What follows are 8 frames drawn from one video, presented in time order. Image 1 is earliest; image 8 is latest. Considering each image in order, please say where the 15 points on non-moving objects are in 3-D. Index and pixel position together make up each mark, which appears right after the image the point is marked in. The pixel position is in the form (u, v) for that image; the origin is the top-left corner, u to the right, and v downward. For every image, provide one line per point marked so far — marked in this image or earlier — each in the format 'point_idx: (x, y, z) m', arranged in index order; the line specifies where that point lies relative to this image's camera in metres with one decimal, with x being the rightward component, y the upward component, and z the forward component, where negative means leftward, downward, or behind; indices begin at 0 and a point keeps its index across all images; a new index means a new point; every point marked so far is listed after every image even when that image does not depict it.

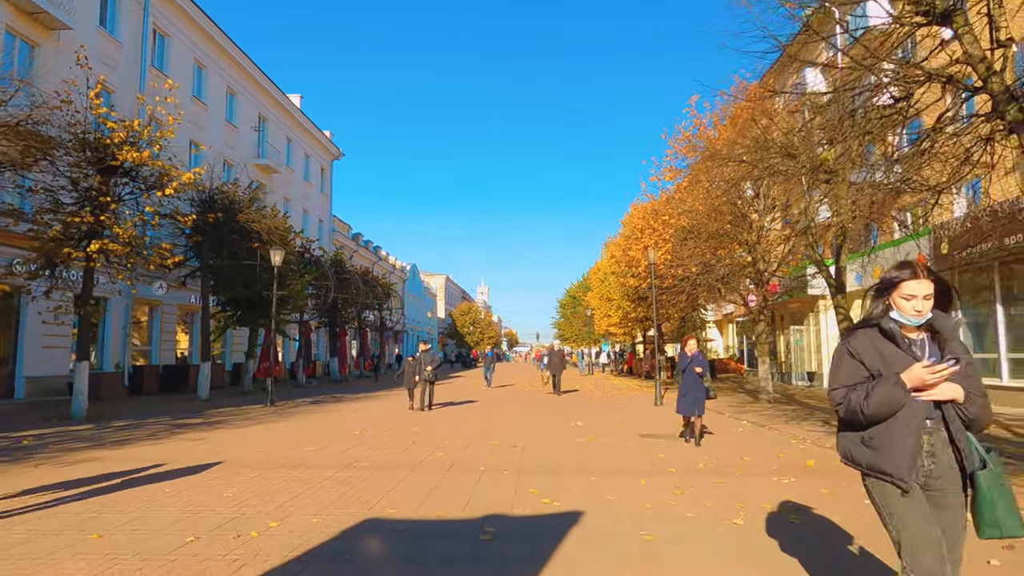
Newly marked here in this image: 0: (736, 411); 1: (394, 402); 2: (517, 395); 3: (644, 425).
0: (+5.6, -3.0, +16.4) m
1: (-3.5, -3.4, +19.9) m
2: (+0.2, -3.2, +19.6) m
3: (+2.6, -2.7, +12.8) m
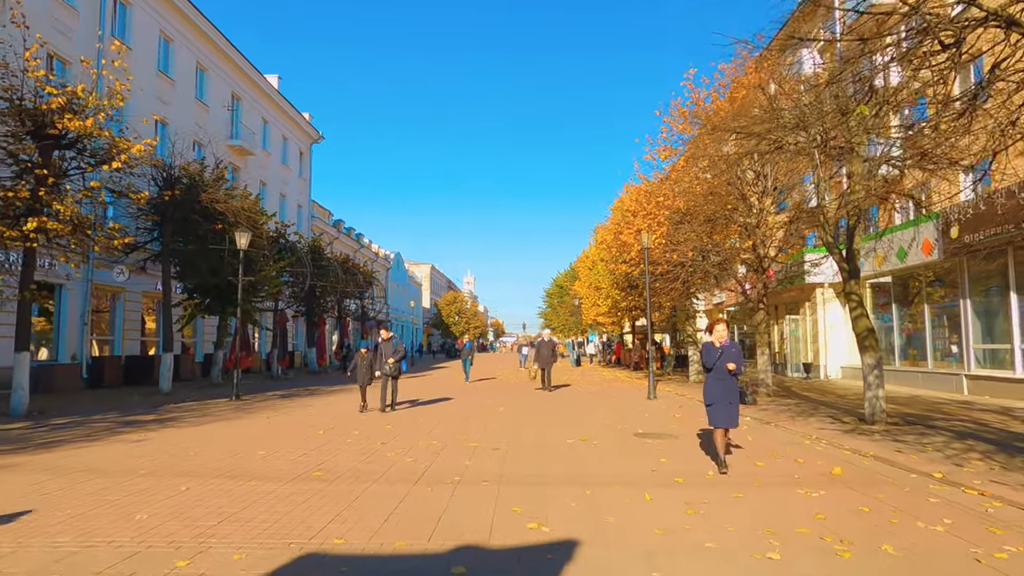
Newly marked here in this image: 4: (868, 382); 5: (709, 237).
0: (+5.2, -2.7, +15.3) m
1: (-3.9, -3.0, +18.6) m
2: (-0.3, -2.9, +18.4) m
3: (+2.3, -2.4, +11.6) m
4: (+6.3, -1.7, +11.9) m
5: (+5.4, +1.4, +18.4) m
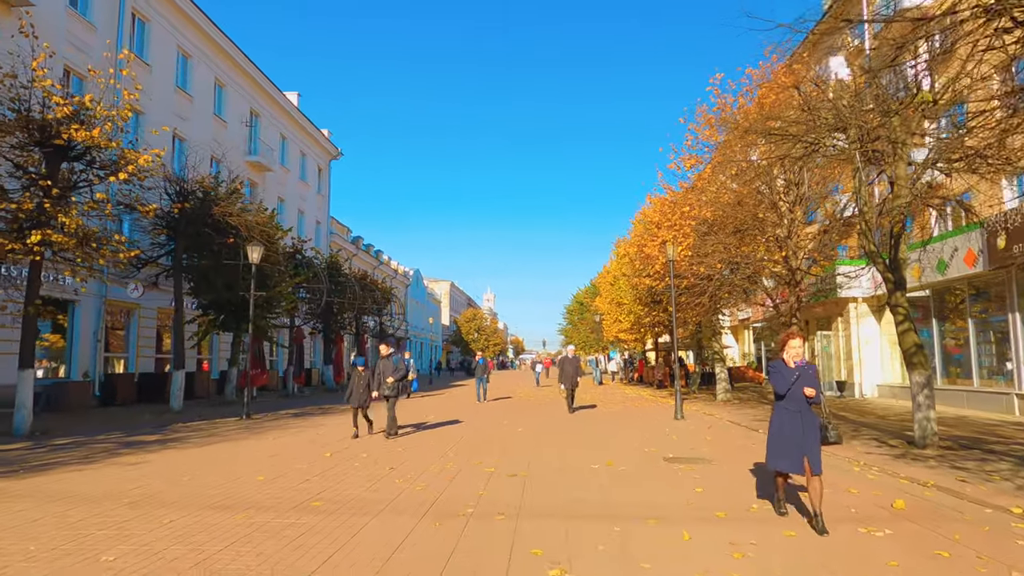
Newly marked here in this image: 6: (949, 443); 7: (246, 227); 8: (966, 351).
0: (+5.6, -3.0, +14.4) m
1: (-3.4, -3.4, +17.9) m
2: (+0.3, -3.2, +17.7) m
3: (+2.6, -2.6, +10.8) m
4: (+6.6, -1.9, +11.0) m
5: (+5.9, +1.1, +17.5) m
6: (+7.4, -2.6, +11.4) m
7: (-7.8, +1.8, +19.5) m
8: (+12.8, -1.8, +18.9) m
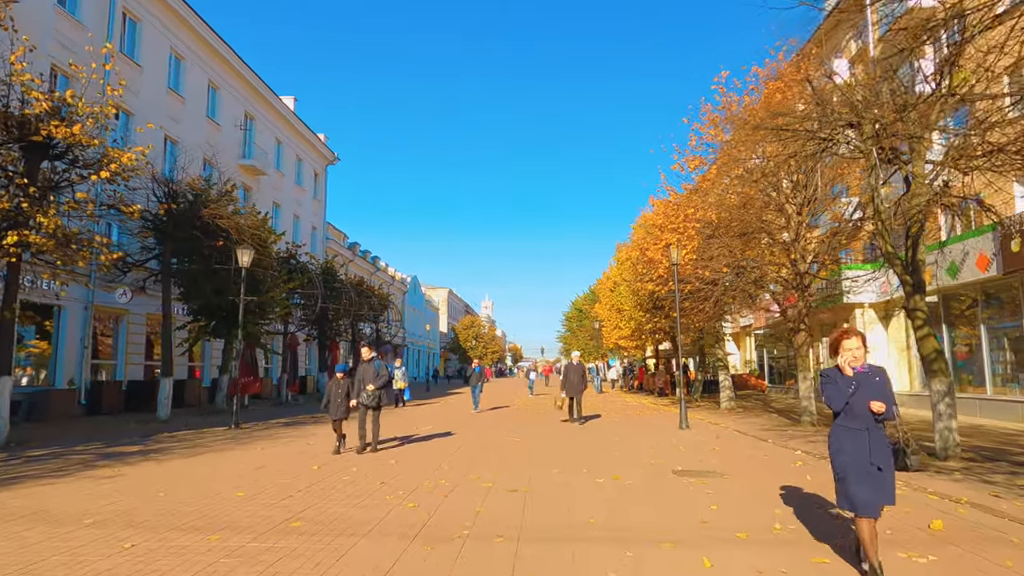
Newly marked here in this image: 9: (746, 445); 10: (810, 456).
0: (+5.6, -3.1, +13.8) m
1: (-3.4, -3.5, +17.3) m
2: (+0.2, -3.4, +17.1) m
3: (+2.6, -2.6, +10.2) m
4: (+6.6, -1.9, +10.5) m
5: (+5.8, +1.0, +17.0) m
6: (+7.4, -2.7, +10.8) m
7: (-7.8, +1.7, +19.0) m
8: (+12.7, -1.9, +18.3) m
9: (+4.5, -3.0, +12.7) m
10: (+4.9, -2.8, +11.0) m
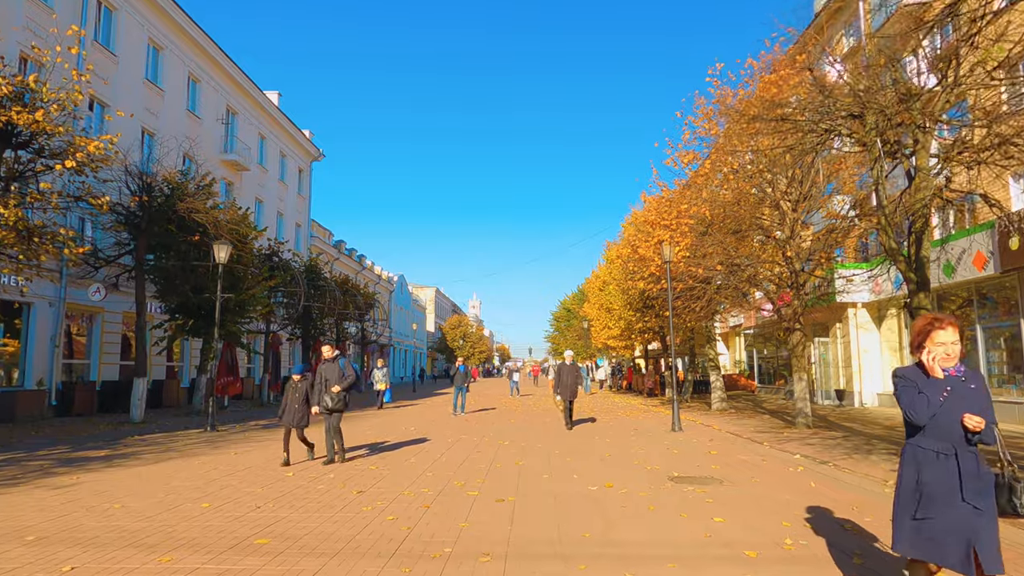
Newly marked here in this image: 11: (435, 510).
0: (+5.3, -3.0, +13.4) m
1: (-3.7, -3.5, +16.7) m
2: (-0.1, -3.3, +16.5) m
3: (+2.4, -2.6, +9.8) m
4: (+6.4, -1.9, +10.0) m
5: (+5.5, +1.0, +16.6) m
6: (+7.2, -2.6, +10.4) m
7: (-8.2, +1.7, +18.3) m
8: (+12.4, -1.9, +18.0) m
9: (+4.2, -2.9, +12.3) m
10: (+4.7, -2.7, +10.6) m
11: (-0.8, -2.2, +6.8) m
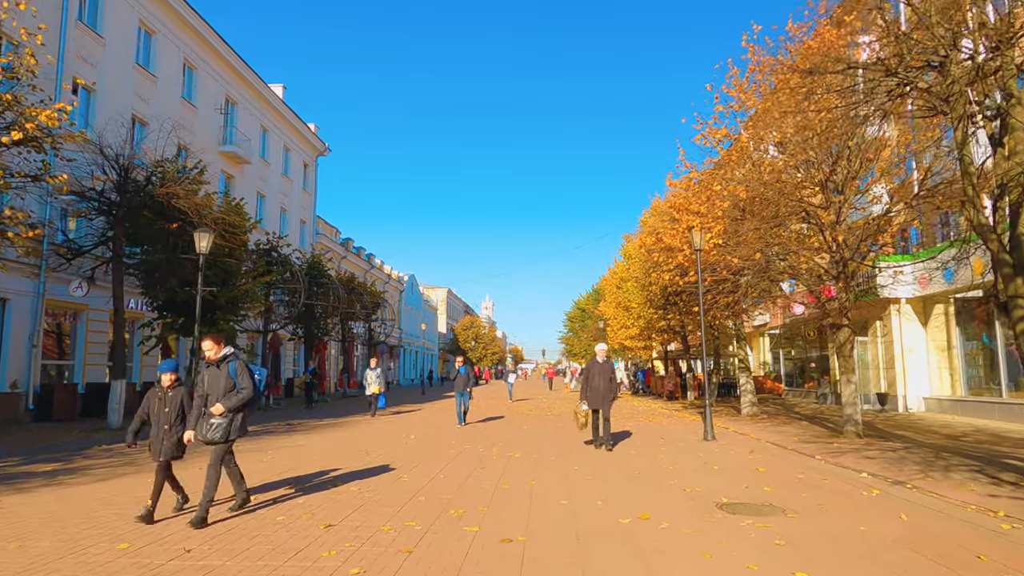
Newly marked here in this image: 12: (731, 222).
0: (+5.5, -2.9, +11.6) m
1: (-3.5, -3.3, +15.1) m
2: (+0.2, -3.1, +14.9) m
3: (+2.5, -2.4, +8.0) m
4: (+6.6, -1.7, +8.2) m
5: (+5.8, +1.2, +14.8) m
6: (+7.3, -2.4, +8.6) m
7: (-7.9, +1.9, +16.8) m
8: (+12.7, -1.7, +16.1) m
9: (+4.4, -2.8, +10.5) m
10: (+4.8, -2.5, +8.8) m
11: (-0.7, -2.0, +5.2) m
12: (+5.1, +1.5, +15.7) m
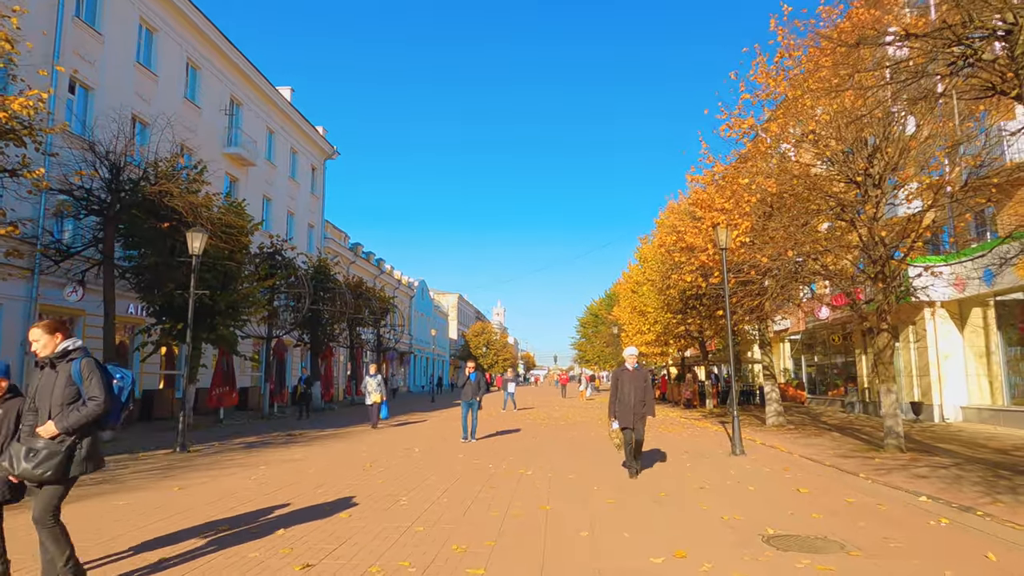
0: (+5.7, -2.9, +10.5) m
1: (-3.2, -3.3, +14.2) m
2: (+0.4, -3.2, +13.9) m
3: (+2.6, -2.4, +7.0) m
4: (+6.7, -1.7, +7.2) m
5: (+6.0, +1.1, +13.7) m
6: (+7.5, -2.4, +7.5) m
7: (-7.6, +1.8, +16.0) m
8: (+12.9, -1.7, +14.9) m
9: (+4.6, -2.8, +9.5) m
10: (+5.0, -2.5, +7.8) m
11: (-0.6, -2.0, +4.2) m
12: (+5.3, +1.5, +14.6) m
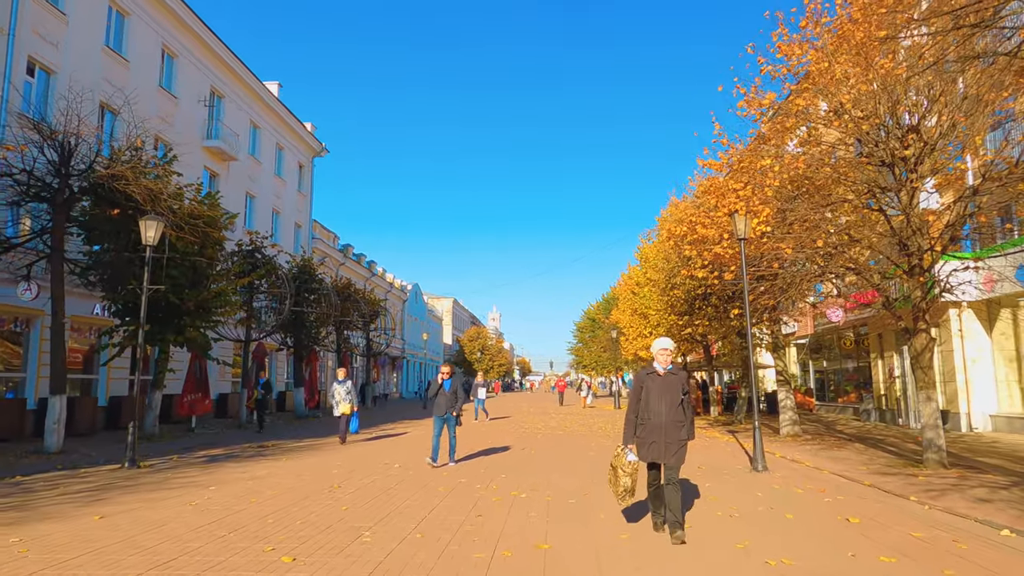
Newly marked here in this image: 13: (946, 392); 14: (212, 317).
0: (+5.6, -2.8, +9.1) m
1: (-3.4, -3.3, +12.7) m
2: (+0.3, -3.1, +12.4) m
3: (+2.5, -2.2, +5.5) m
4: (+6.6, -1.5, +5.7) m
5: (+5.9, +1.2, +12.3) m
6: (+7.4, -2.3, +6.0) m
7: (-7.7, +1.9, +14.5) m
8: (+12.8, -1.7, +13.5) m
9: (+4.5, -2.6, +8.0) m
10: (+4.9, -2.4, +6.3) m
11: (-0.7, -1.8, +2.7) m
12: (+5.2, +1.5, +13.2) m
13: (+12.2, -2.9, +18.8) m
14: (-8.3, -0.8, +18.3) m
